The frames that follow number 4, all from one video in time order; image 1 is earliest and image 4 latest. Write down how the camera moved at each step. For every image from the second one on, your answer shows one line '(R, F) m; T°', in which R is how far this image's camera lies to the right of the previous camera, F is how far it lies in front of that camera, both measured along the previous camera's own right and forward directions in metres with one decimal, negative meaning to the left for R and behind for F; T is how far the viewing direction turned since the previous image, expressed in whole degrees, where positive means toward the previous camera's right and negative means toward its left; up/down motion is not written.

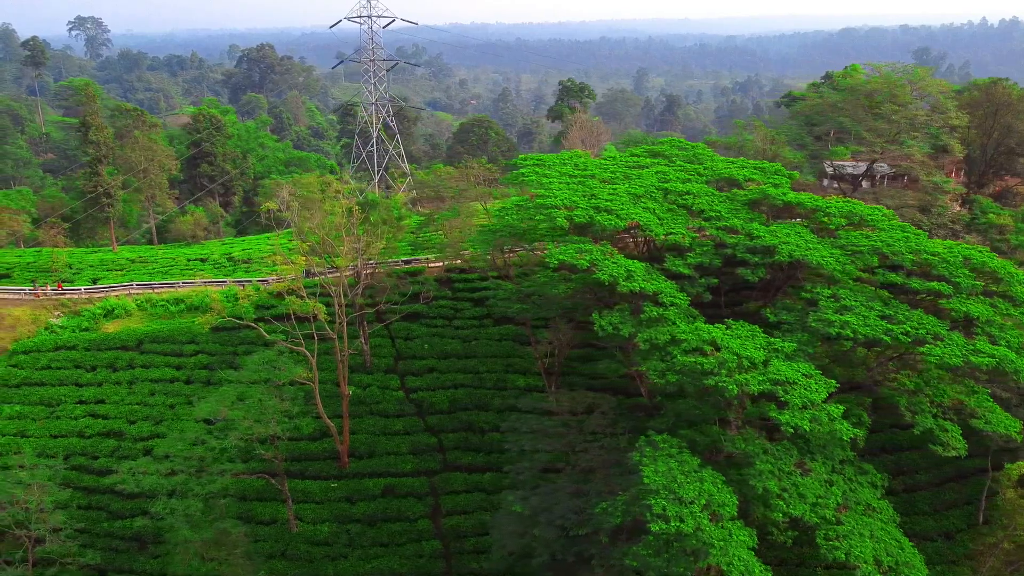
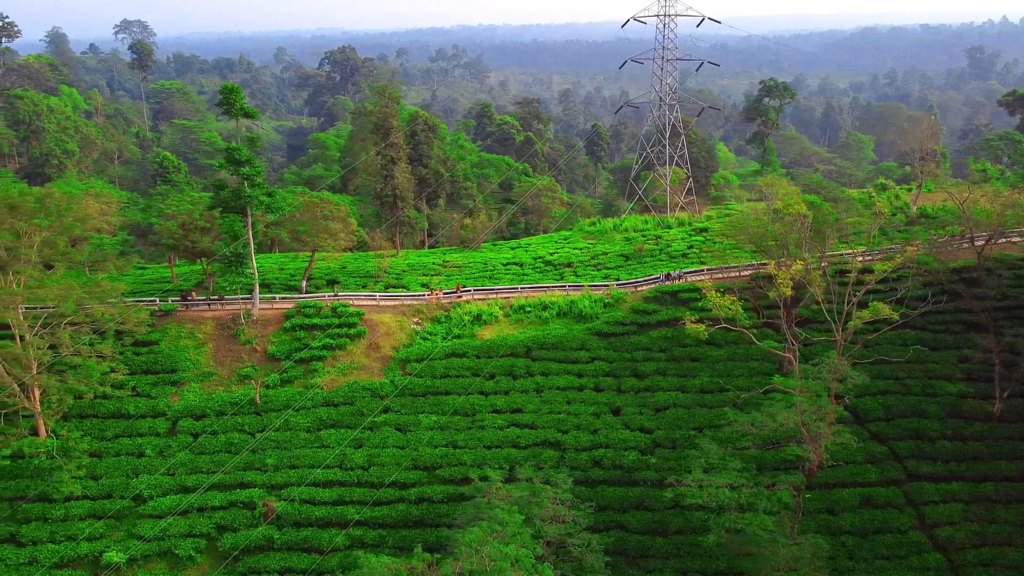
(-18.7, +0.7) m; 0°
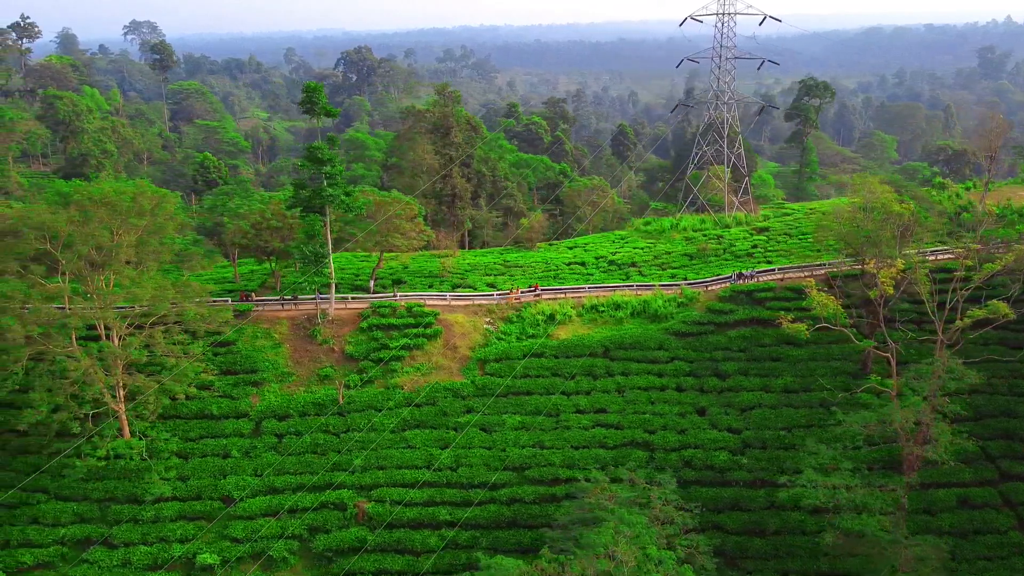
(-3.6, +0.1) m; 0°
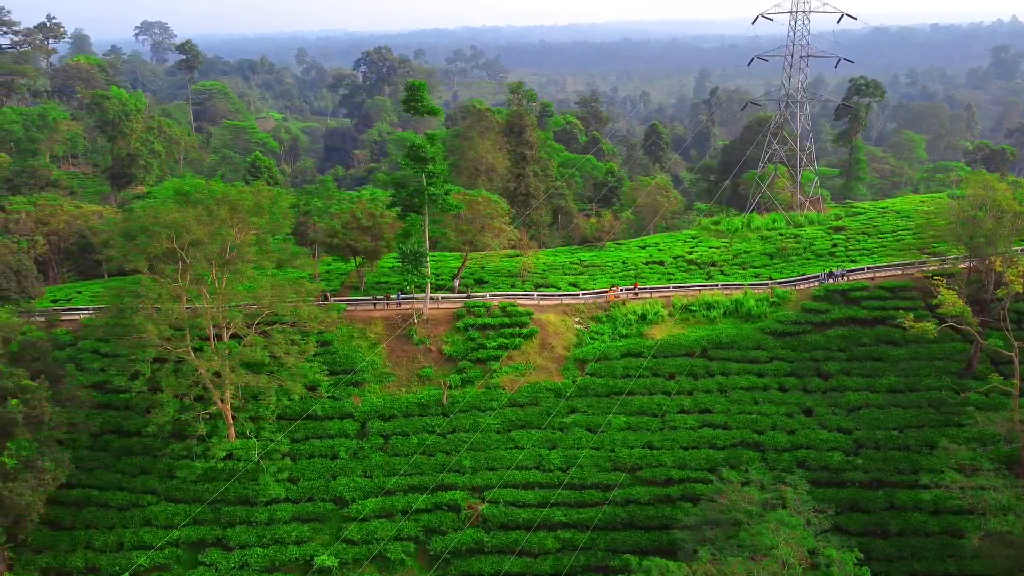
(-4.5, +0.2) m; 0°
